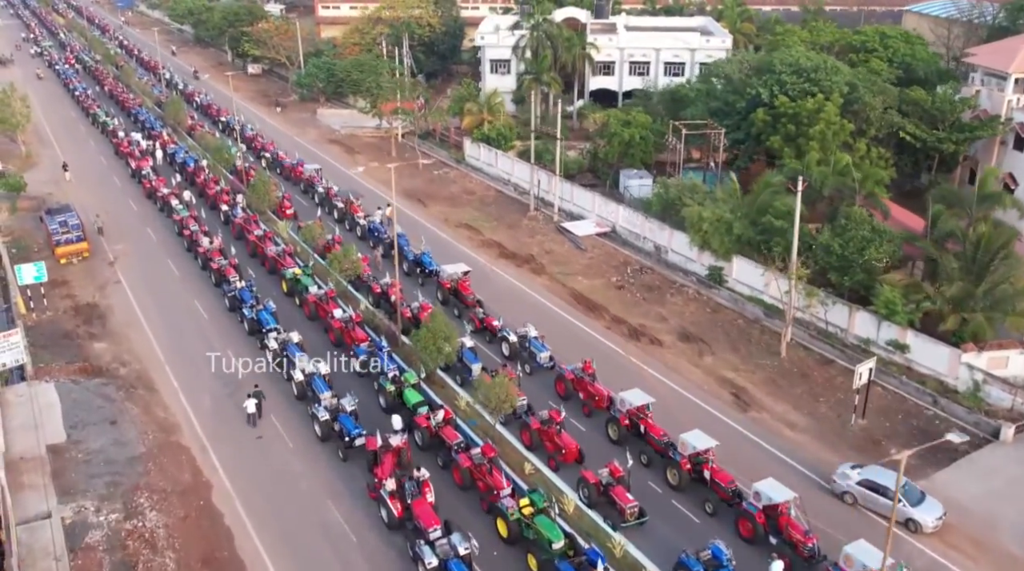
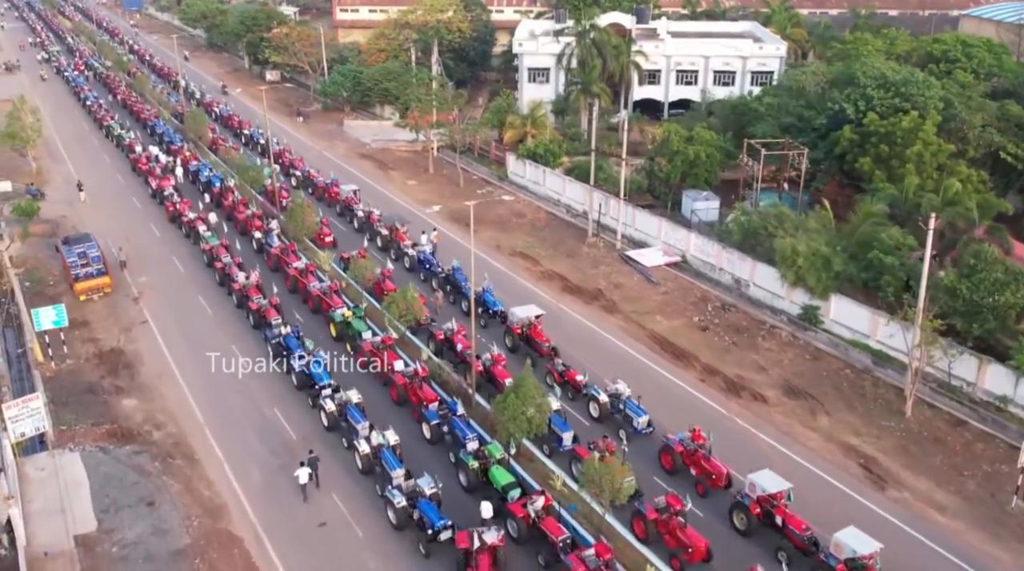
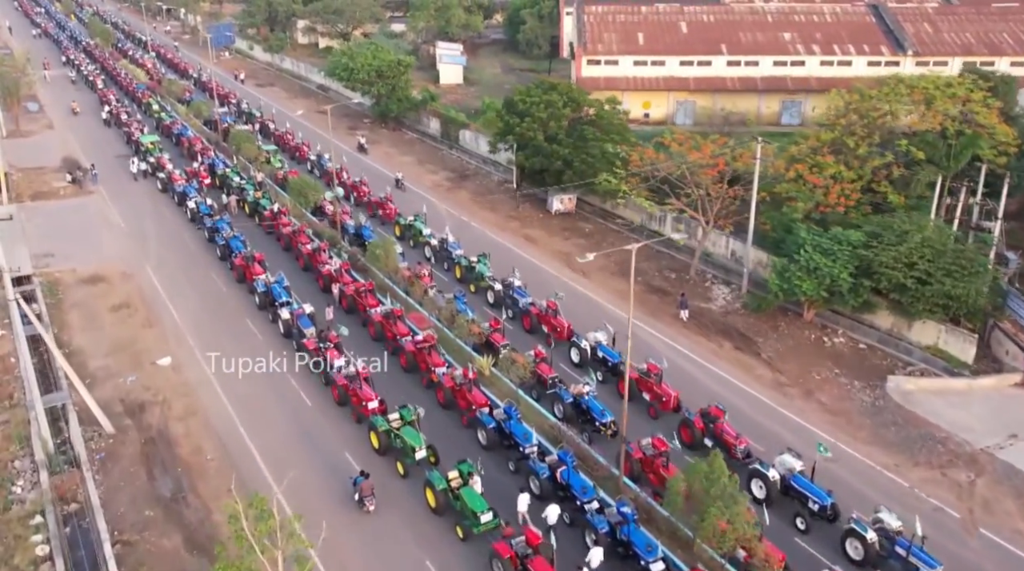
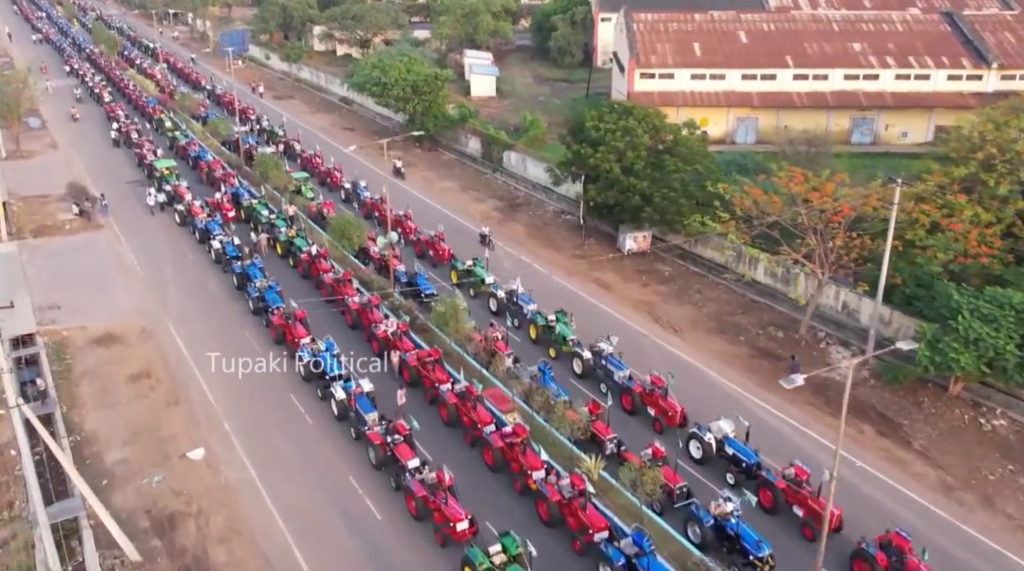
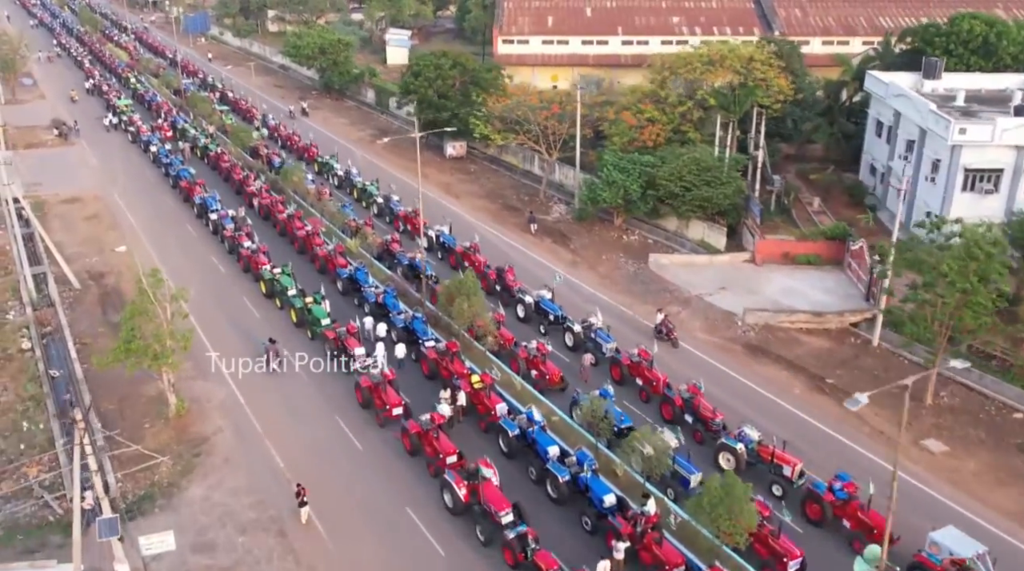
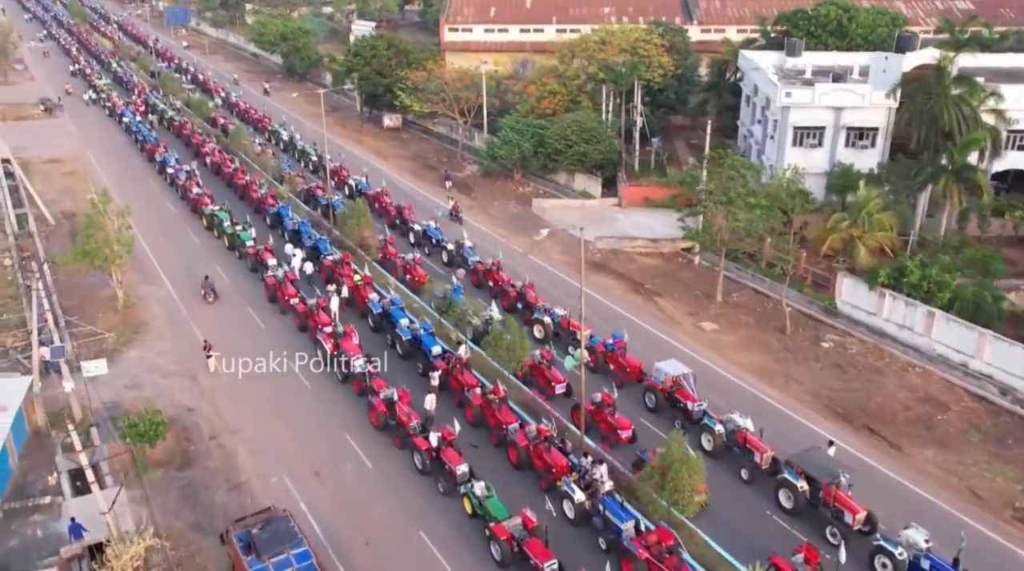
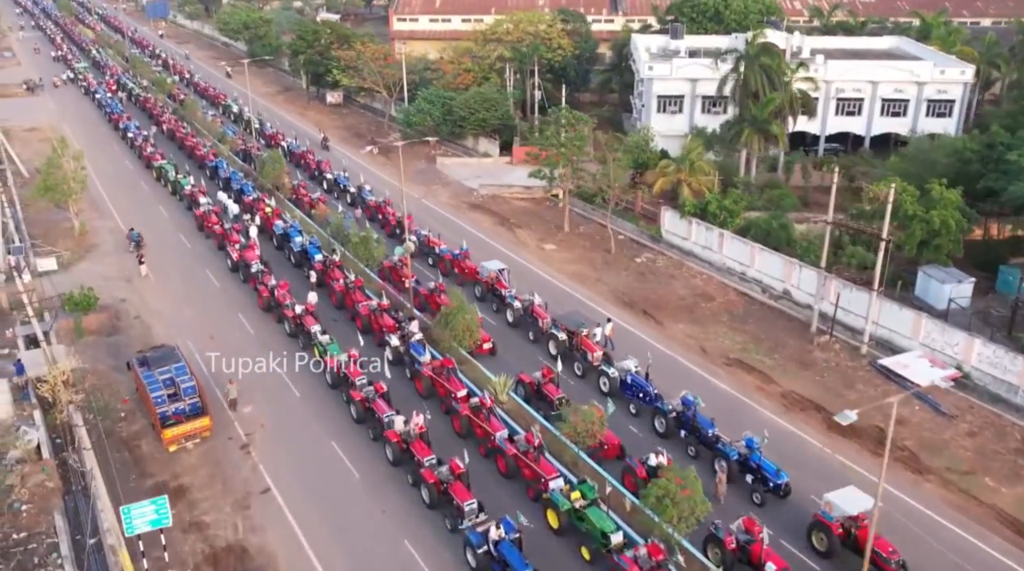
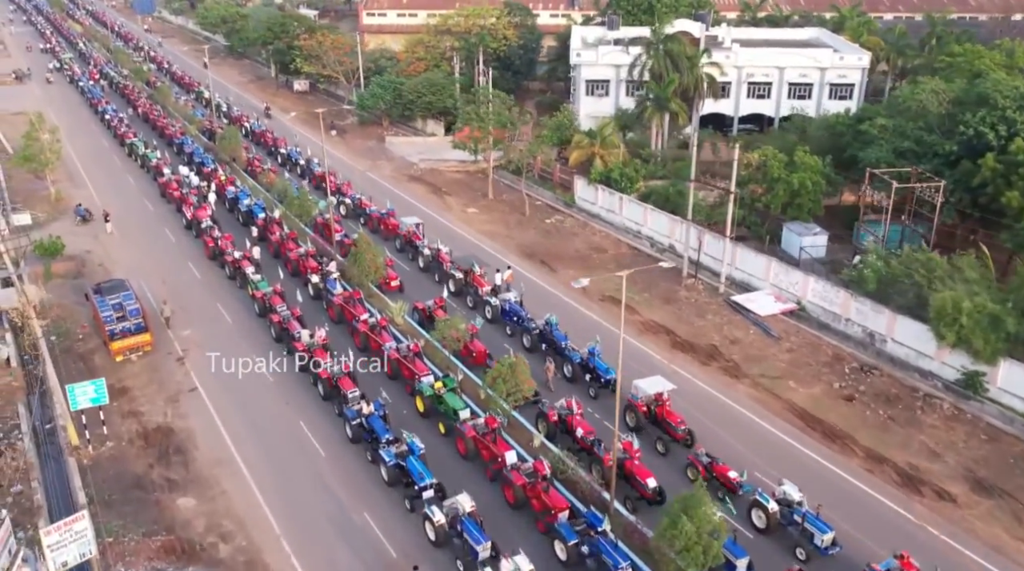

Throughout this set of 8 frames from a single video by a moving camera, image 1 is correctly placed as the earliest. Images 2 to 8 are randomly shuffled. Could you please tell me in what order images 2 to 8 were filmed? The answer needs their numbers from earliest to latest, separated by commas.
2, 8, 7, 6, 5, 3, 4
